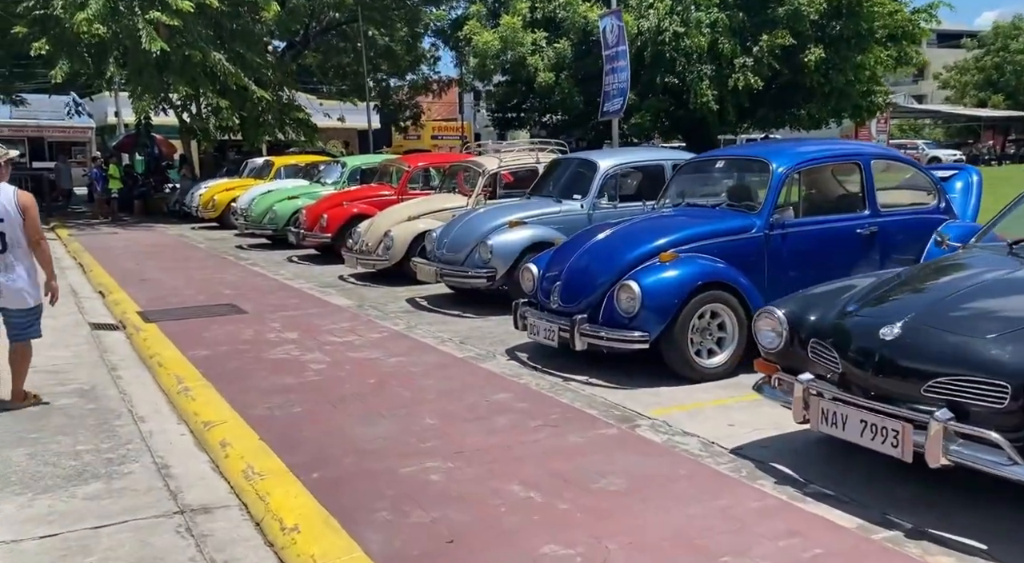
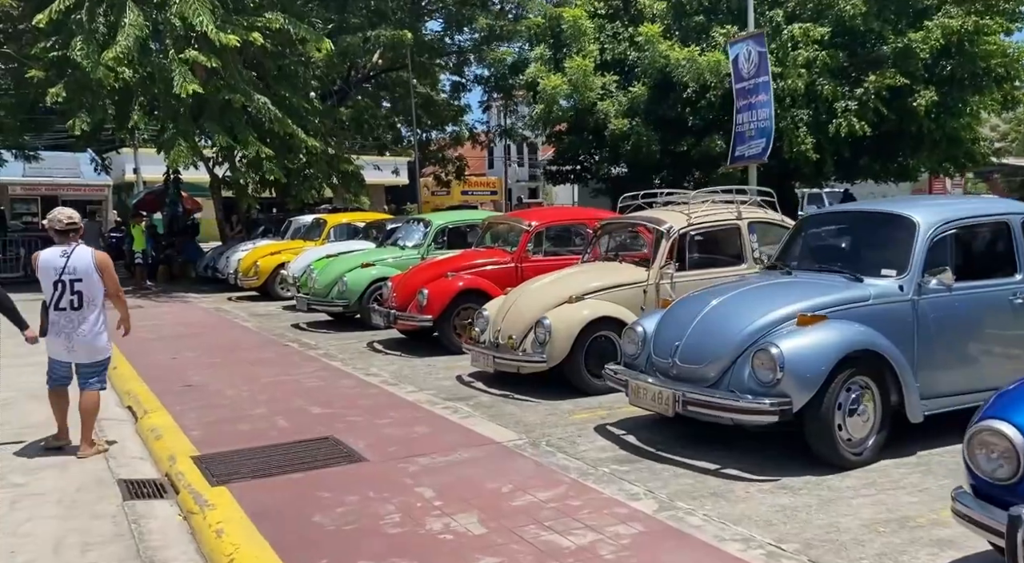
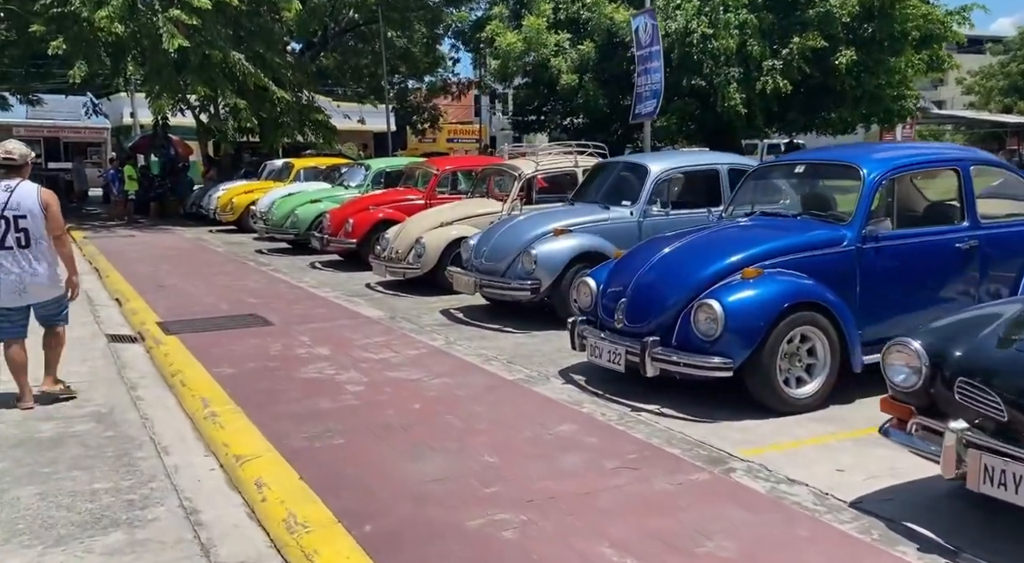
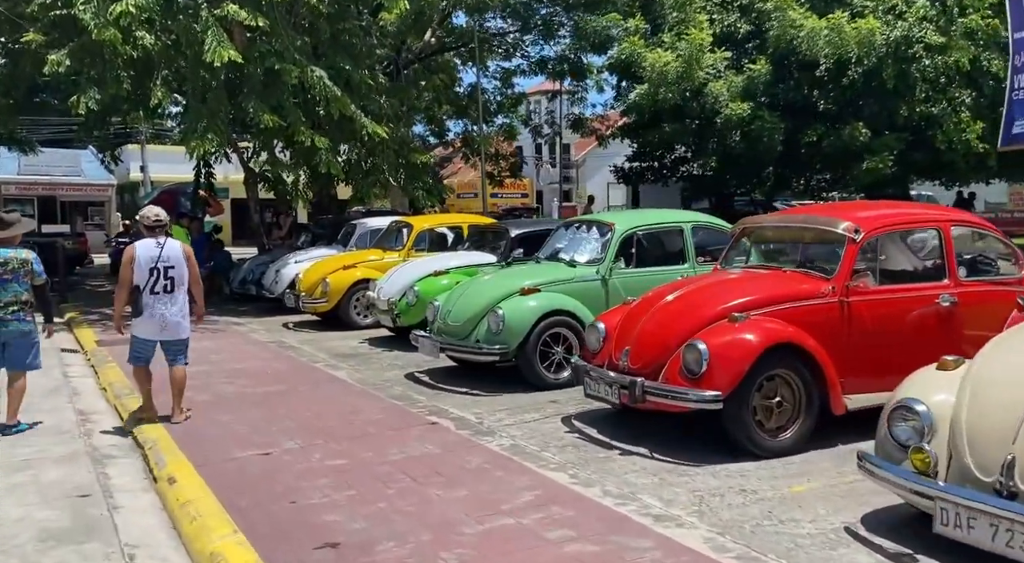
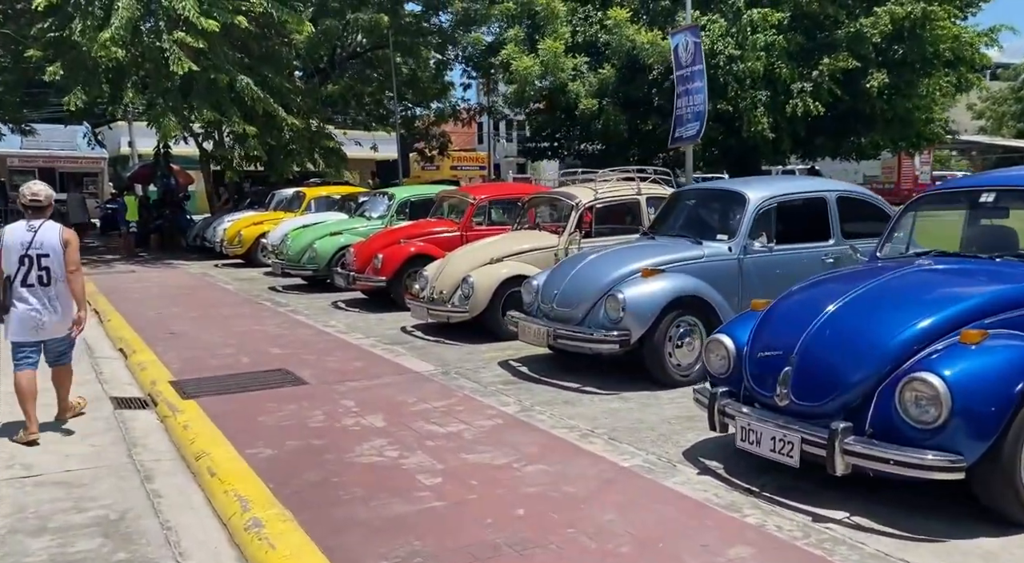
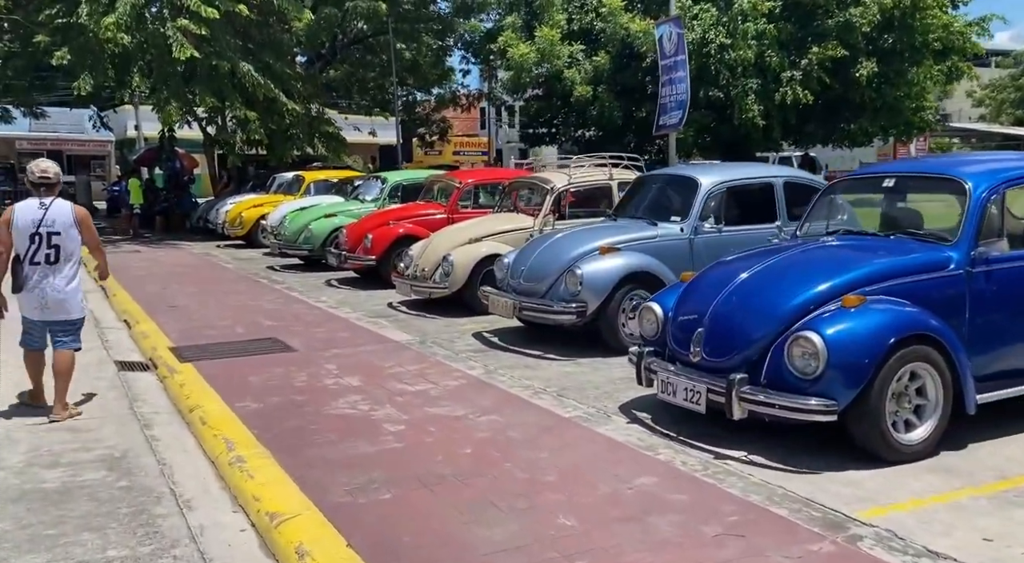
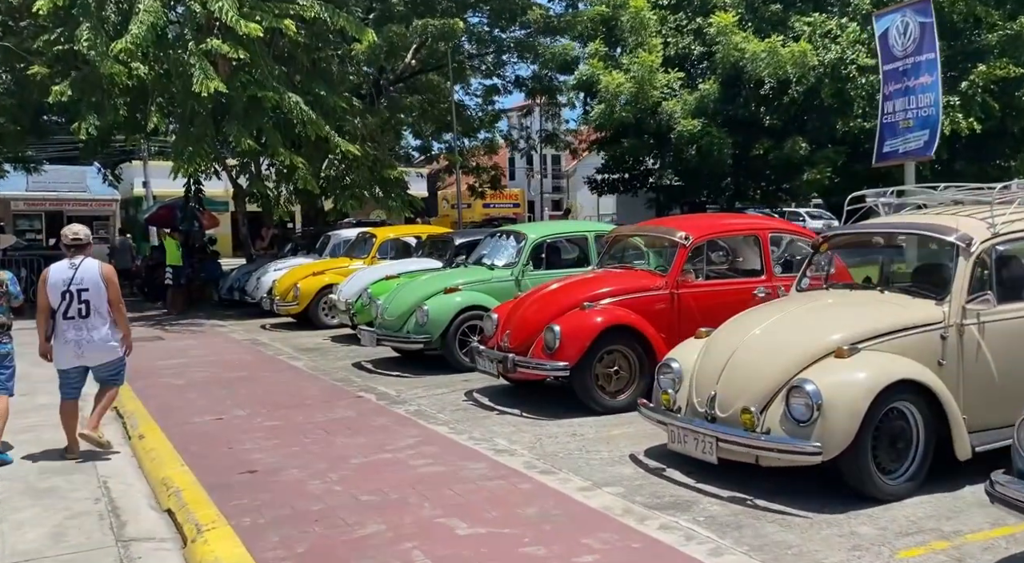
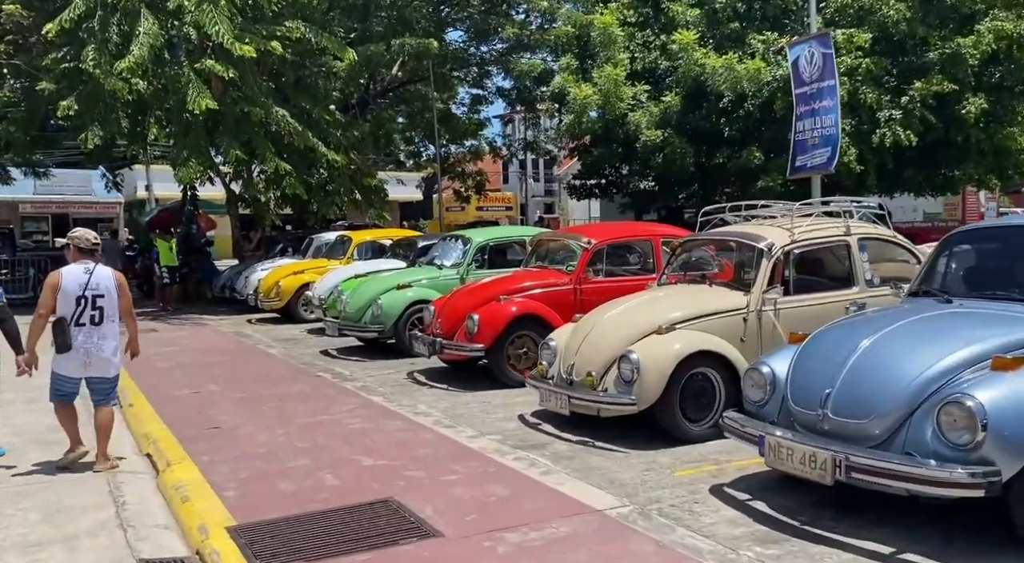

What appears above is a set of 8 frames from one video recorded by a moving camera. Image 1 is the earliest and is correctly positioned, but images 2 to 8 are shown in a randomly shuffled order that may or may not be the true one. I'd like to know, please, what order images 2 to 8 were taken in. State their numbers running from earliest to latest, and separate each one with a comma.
3, 6, 5, 2, 8, 7, 4
